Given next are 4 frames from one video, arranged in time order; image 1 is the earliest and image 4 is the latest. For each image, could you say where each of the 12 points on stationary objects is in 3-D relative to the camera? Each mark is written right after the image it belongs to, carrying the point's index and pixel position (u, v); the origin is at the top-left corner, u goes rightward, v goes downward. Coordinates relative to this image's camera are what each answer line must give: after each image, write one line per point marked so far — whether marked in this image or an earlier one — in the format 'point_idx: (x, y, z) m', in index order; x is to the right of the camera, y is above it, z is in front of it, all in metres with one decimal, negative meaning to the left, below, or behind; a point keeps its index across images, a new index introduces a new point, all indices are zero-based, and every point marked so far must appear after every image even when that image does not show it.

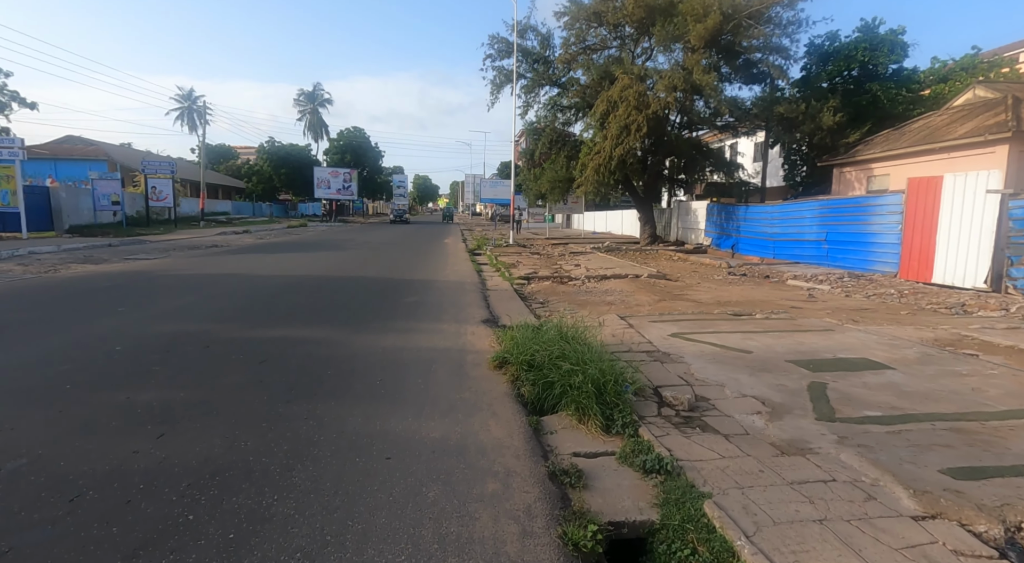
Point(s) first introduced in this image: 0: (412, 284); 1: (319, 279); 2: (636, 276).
0: (-2.2, 0.0, +12.8) m
1: (-4.4, +0.1, +13.1) m
2: (+3.3, +0.1, +15.2) m
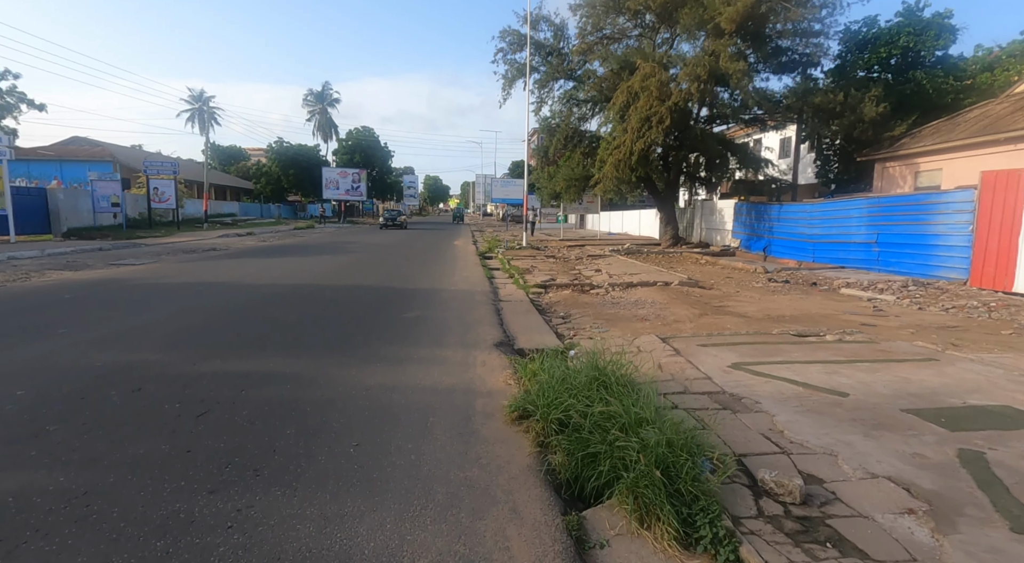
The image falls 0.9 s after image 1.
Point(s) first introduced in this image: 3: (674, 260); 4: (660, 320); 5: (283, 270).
0: (-1.9, -0.2, +11.4) m
1: (-4.1, -0.1, +11.7) m
2: (+3.6, 0.0, +13.6) m
3: (+5.6, +0.7, +19.9) m
4: (+2.3, -0.6, +9.0) m
5: (-6.2, +0.3, +15.6) m
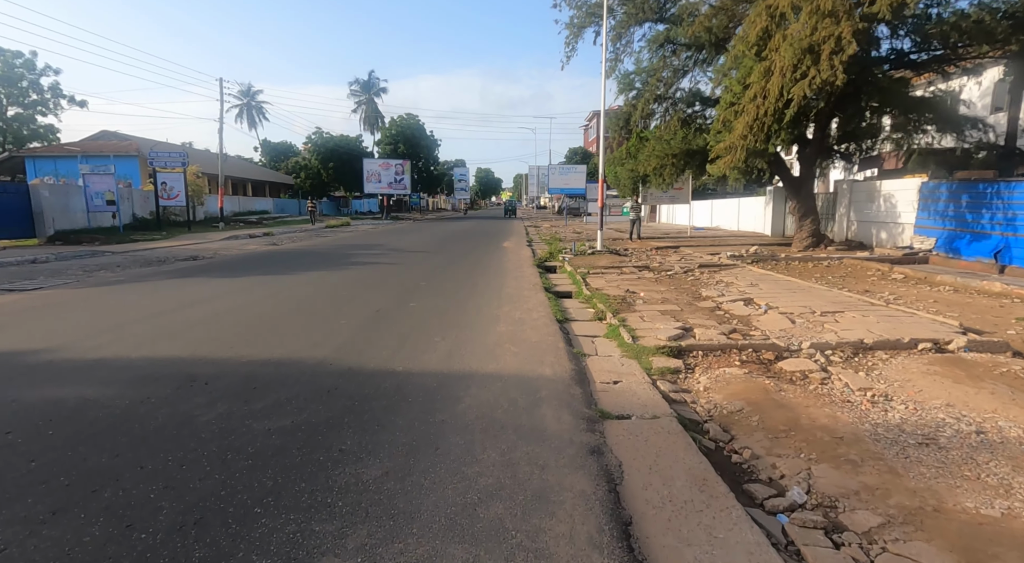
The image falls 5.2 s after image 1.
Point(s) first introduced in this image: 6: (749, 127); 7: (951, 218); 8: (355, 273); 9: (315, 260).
0: (-0.9, -0.9, +4.8) m
1: (-3.1, -0.8, +5.3) m
2: (+4.8, -0.7, +6.6) m
3: (+7.3, +0.1, +12.6) m
4: (+3.1, -1.3, +2.1) m
5: (-4.8, -0.3, +9.5) m
6: (+5.6, +3.6, +13.6) m
7: (+10.8, +1.6, +14.2) m
8: (-3.7, +0.2, +13.4) m
9: (-6.0, +0.6, +17.1) m
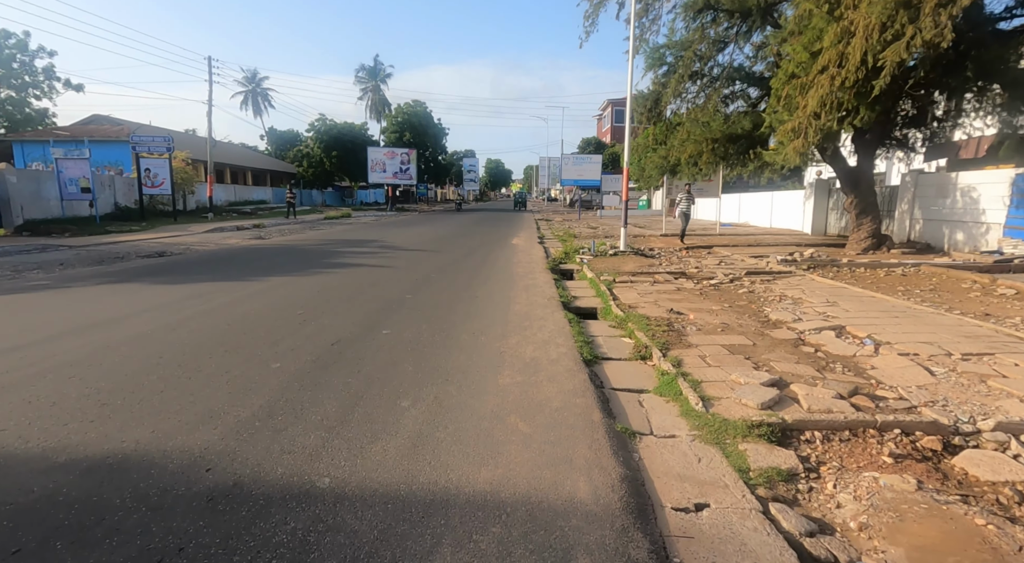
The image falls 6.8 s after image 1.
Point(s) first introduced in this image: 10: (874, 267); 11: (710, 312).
0: (-0.9, -1.2, +2.4) m
1: (-3.0, -1.1, +3.0) m
2: (+4.9, -1.0, +4.1) m
3: (+7.5, -0.1, +10.1) m
4: (+3.0, -1.7, -0.4) m
5: (-4.7, -0.5, +7.1) m
6: (+5.8, +3.4, +11.0) m
7: (+11.0, +1.3, +11.6) m
8: (-3.5, +0.1, +11.0) m
9: (-5.7, +0.6, +14.7) m
10: (+8.0, +0.3, +12.8) m
11: (+2.8, -0.4, +8.1) m
